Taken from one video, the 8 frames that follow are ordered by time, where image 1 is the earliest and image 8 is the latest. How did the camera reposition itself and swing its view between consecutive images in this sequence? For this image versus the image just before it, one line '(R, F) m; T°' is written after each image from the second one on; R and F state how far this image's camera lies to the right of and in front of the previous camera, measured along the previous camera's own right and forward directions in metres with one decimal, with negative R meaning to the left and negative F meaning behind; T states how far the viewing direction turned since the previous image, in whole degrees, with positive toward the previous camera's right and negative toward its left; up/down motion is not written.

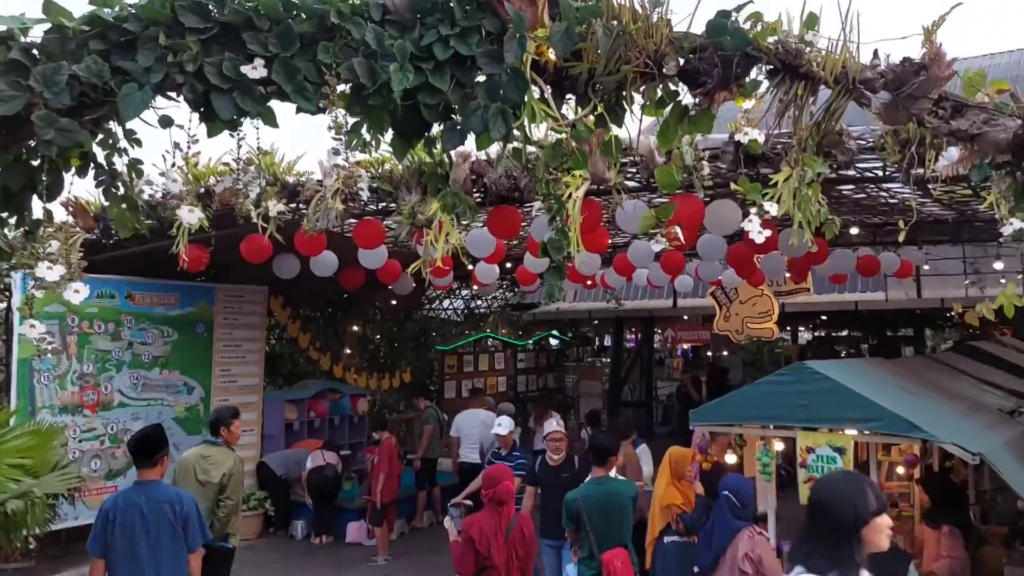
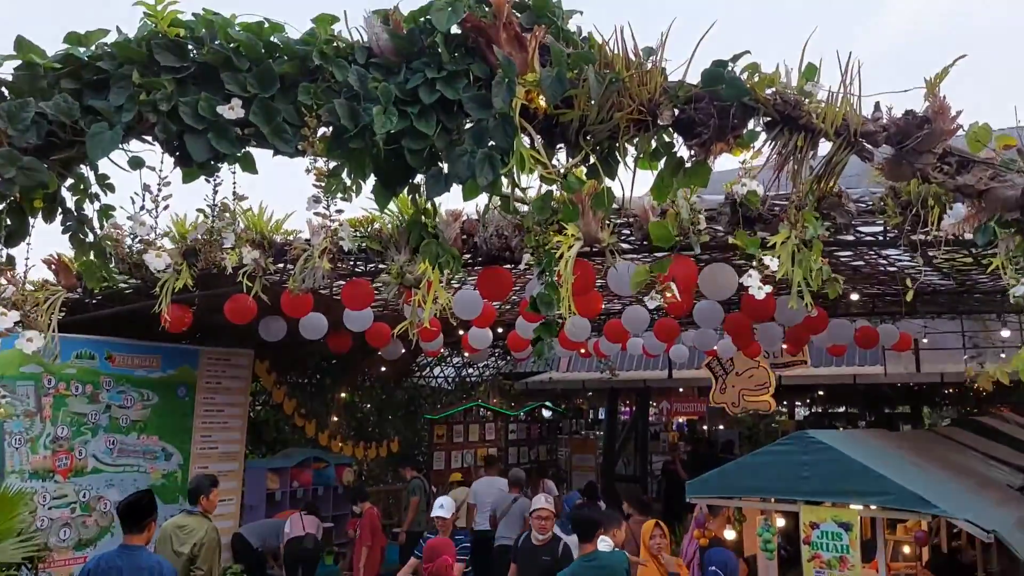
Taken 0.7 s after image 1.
(0.0, +0.2) m; 0°
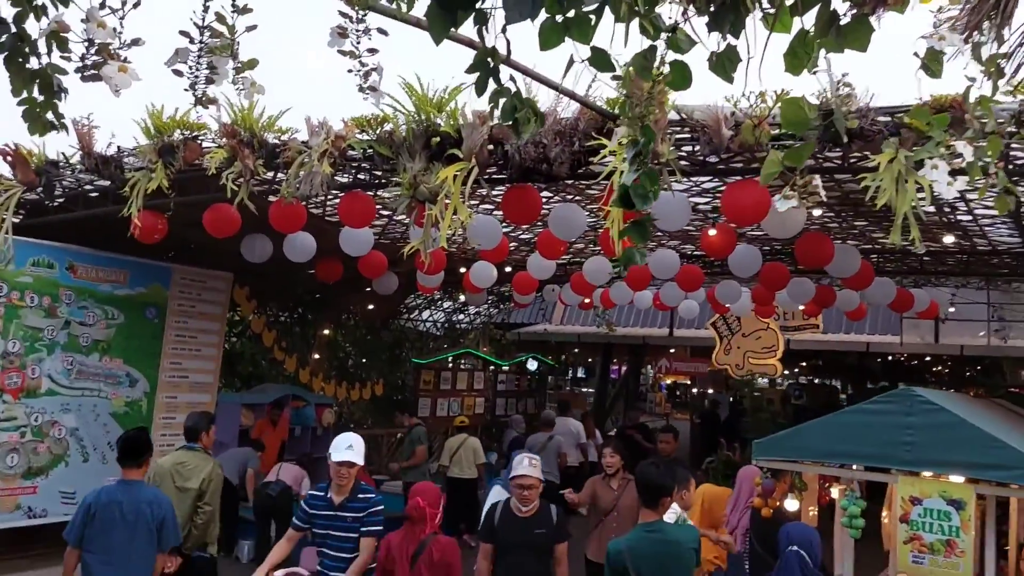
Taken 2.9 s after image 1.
(-0.3, +0.7) m; +2°
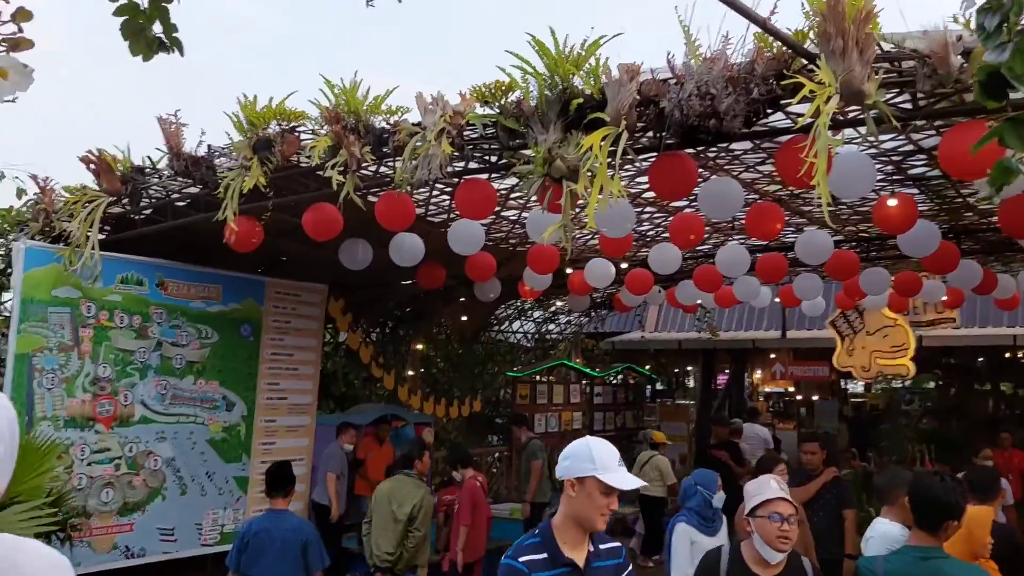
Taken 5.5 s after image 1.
(-0.5, +0.7) m; -4°
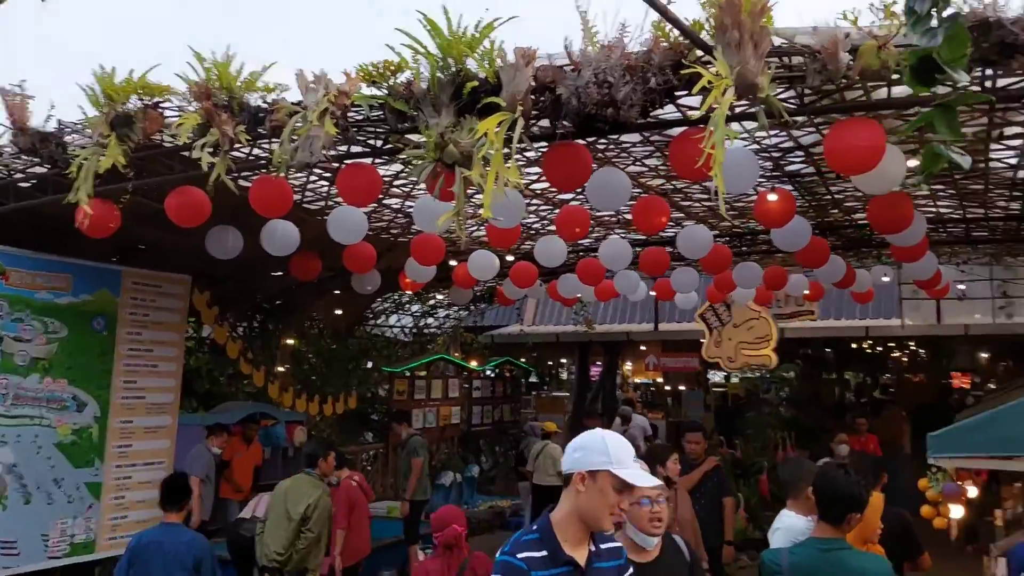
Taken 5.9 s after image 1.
(-0.1, +0.2) m; +9°
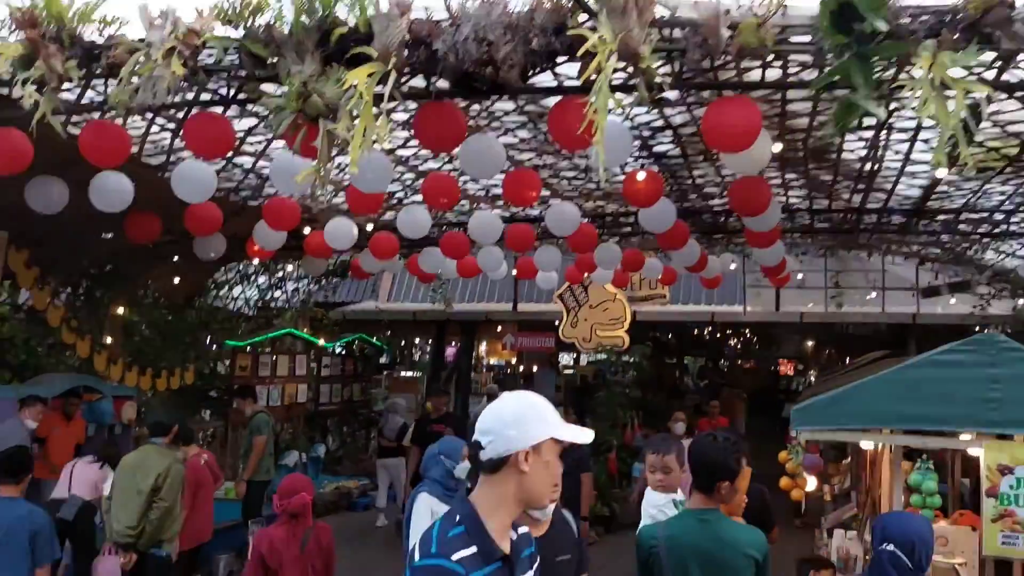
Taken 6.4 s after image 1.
(-0.1, +0.2) m; +10°
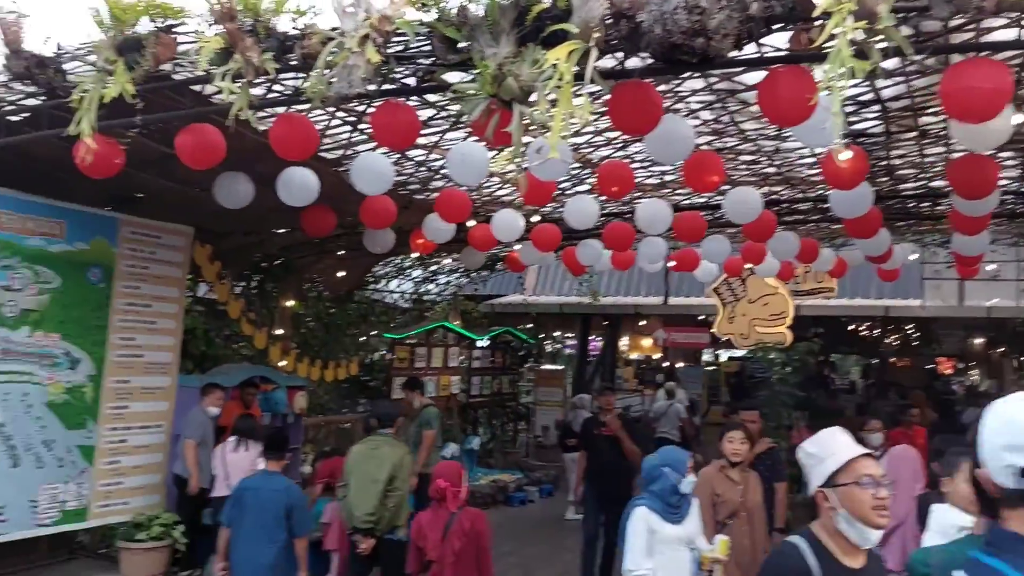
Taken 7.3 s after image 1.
(-0.3, +0.2) m; -9°
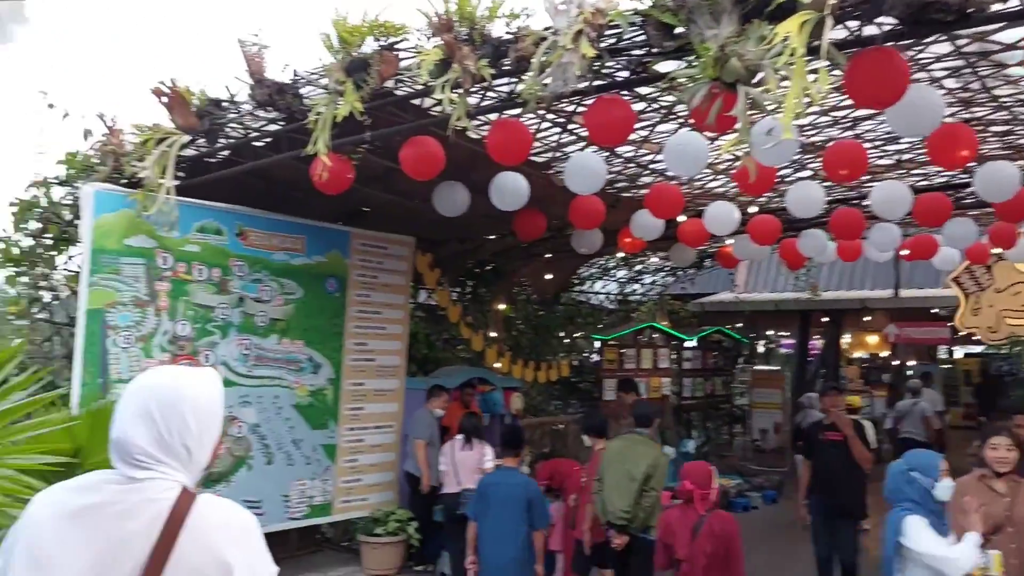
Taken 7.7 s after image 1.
(-0.1, +0.1) m; -14°
